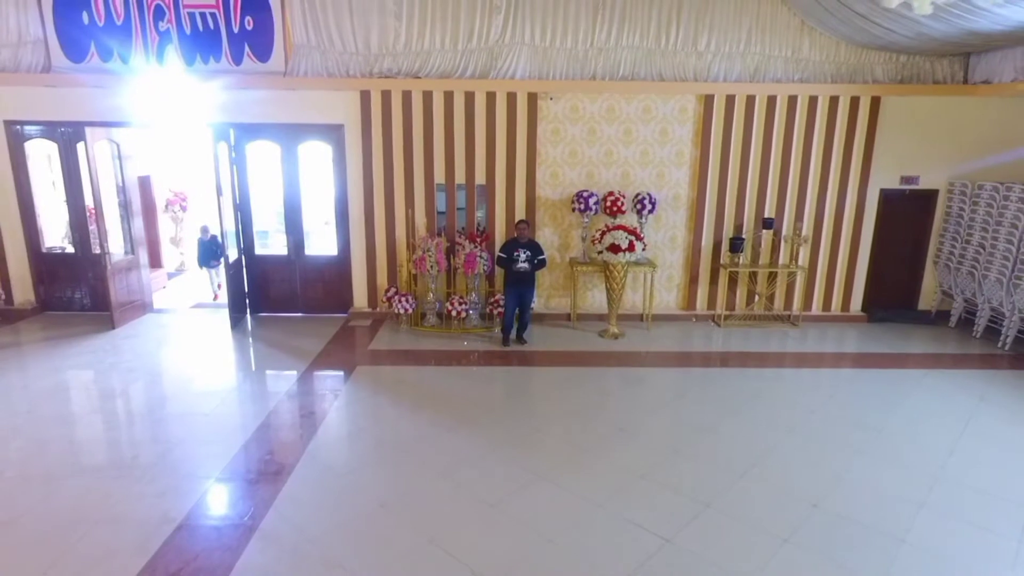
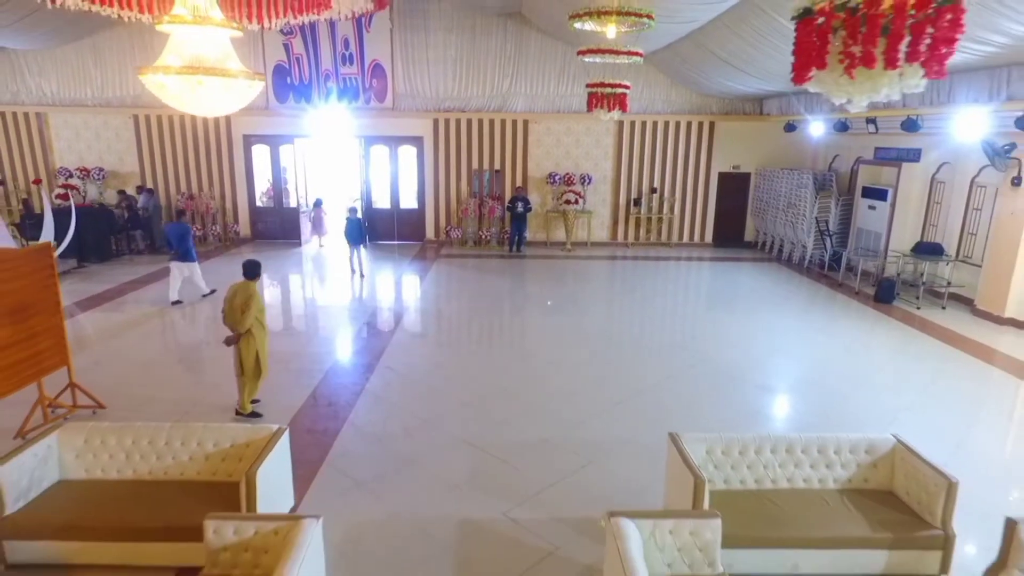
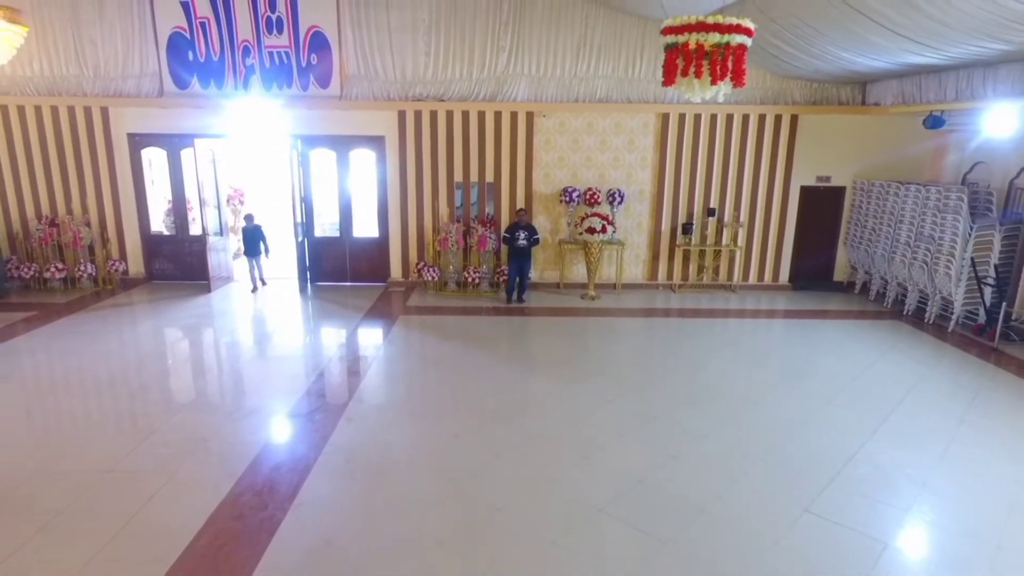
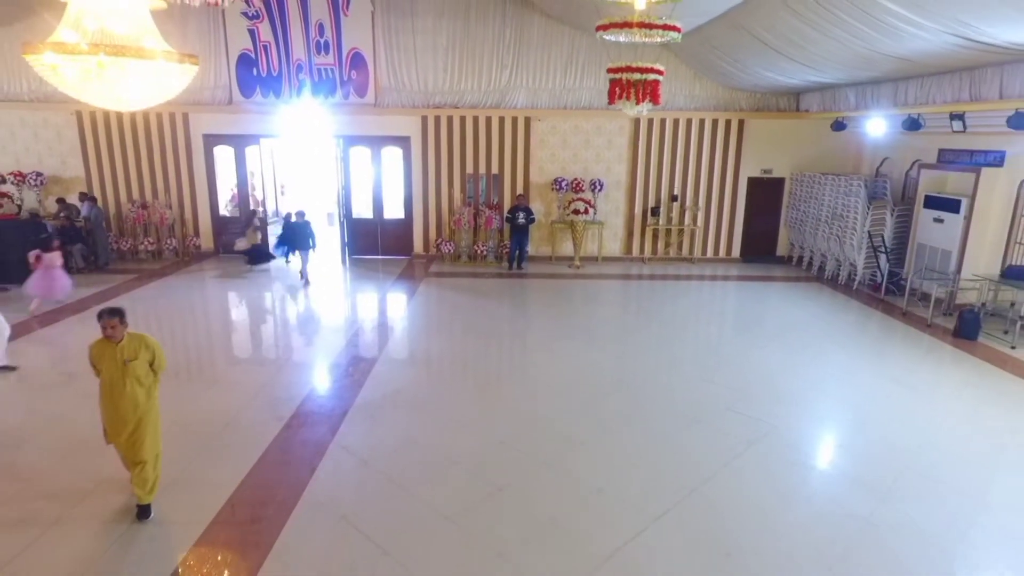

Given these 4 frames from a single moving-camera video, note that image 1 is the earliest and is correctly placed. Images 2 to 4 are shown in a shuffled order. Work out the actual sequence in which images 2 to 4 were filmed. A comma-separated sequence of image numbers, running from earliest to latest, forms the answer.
3, 4, 2
